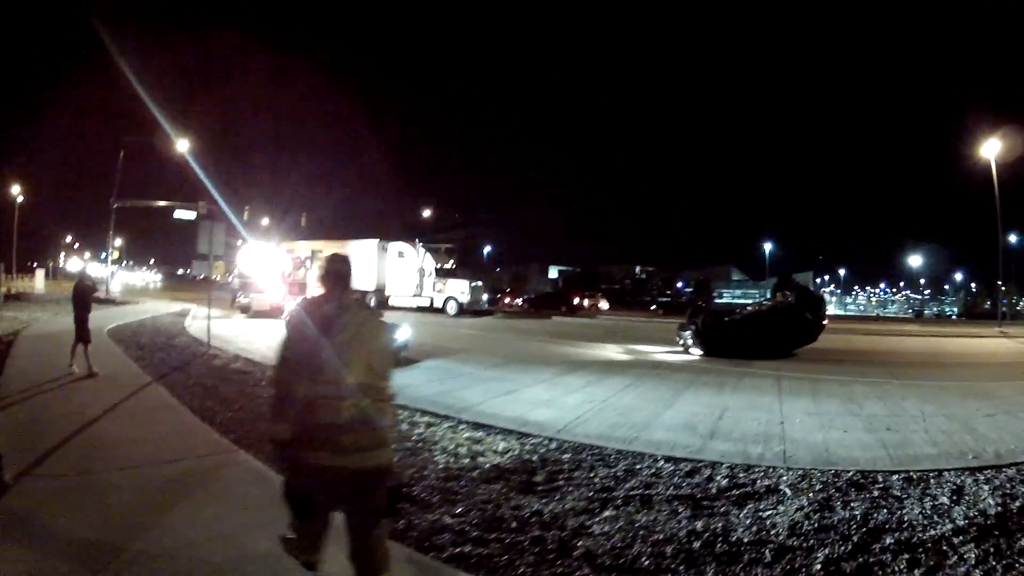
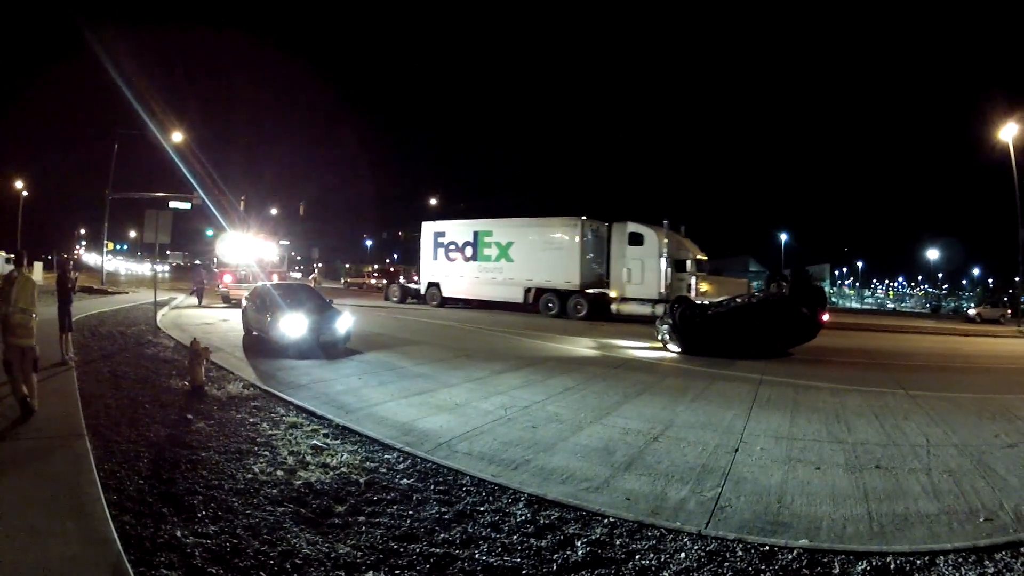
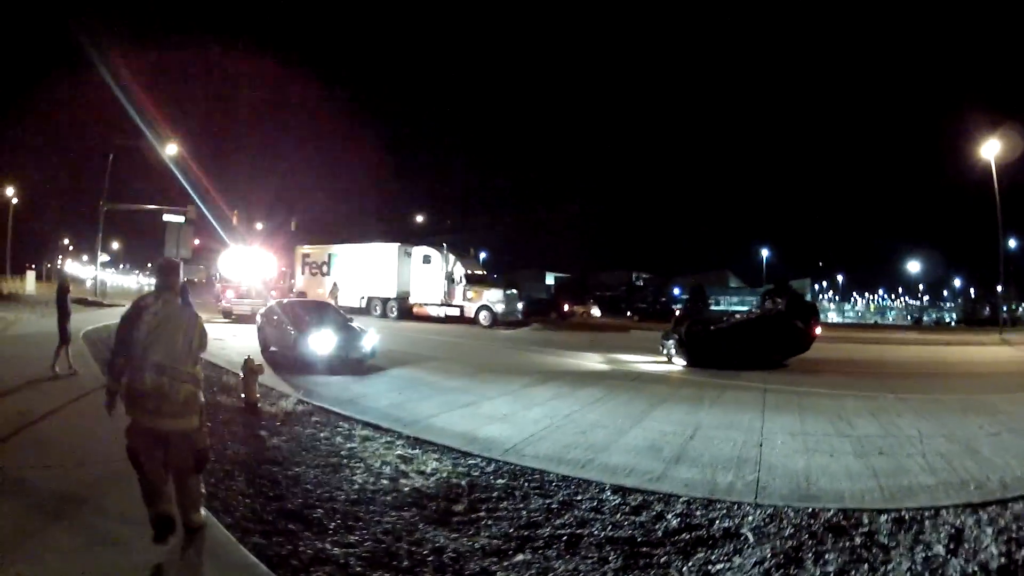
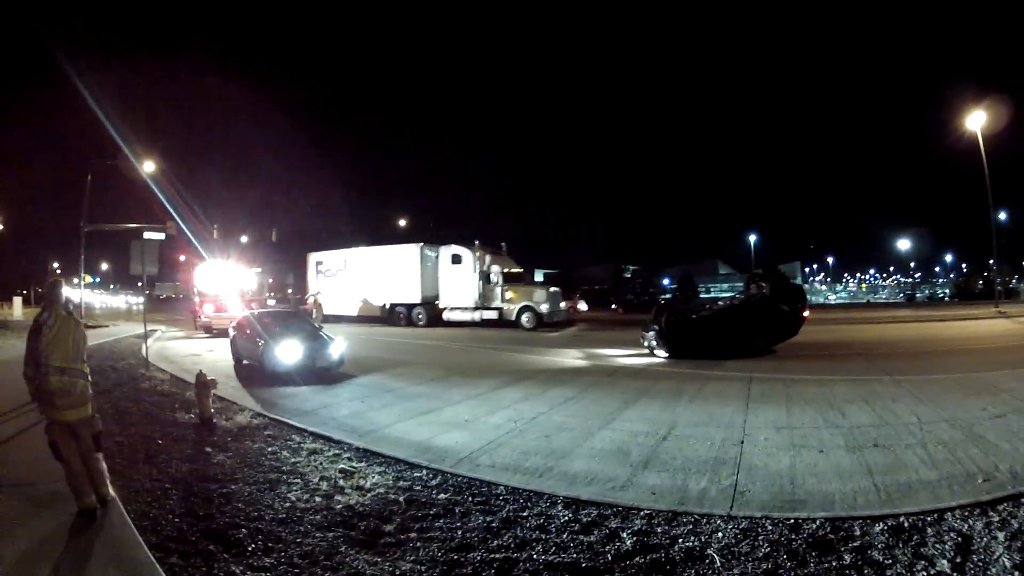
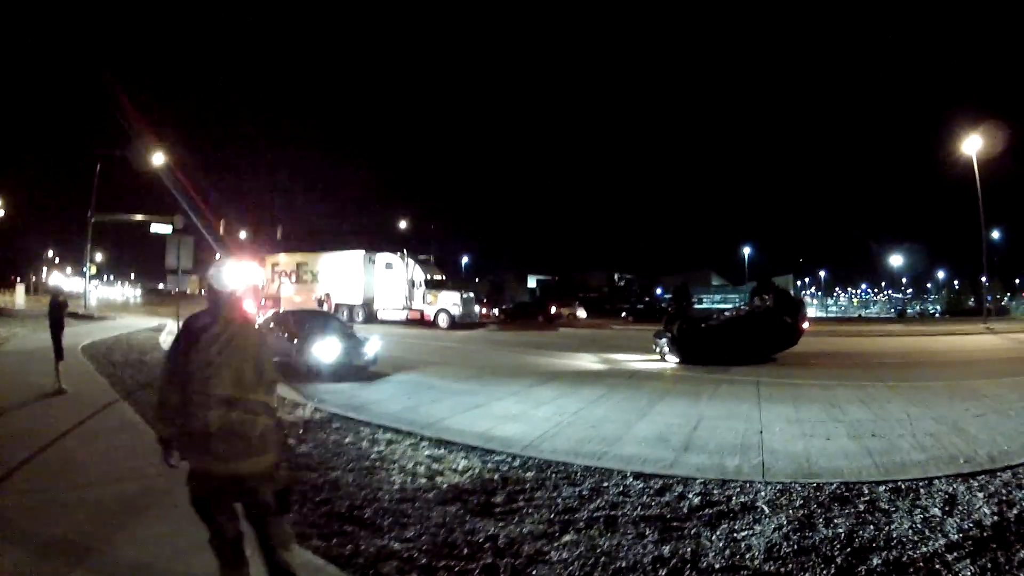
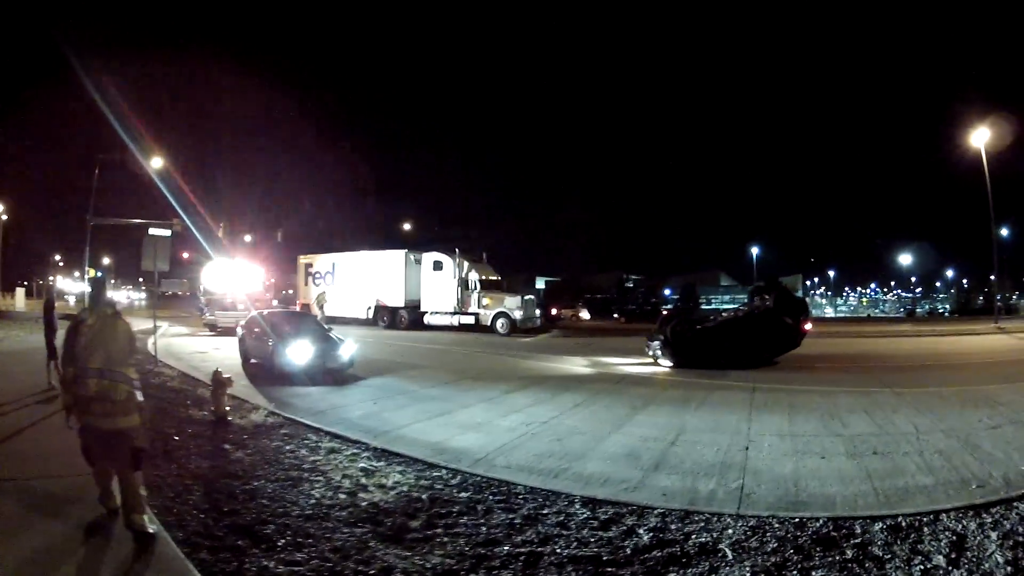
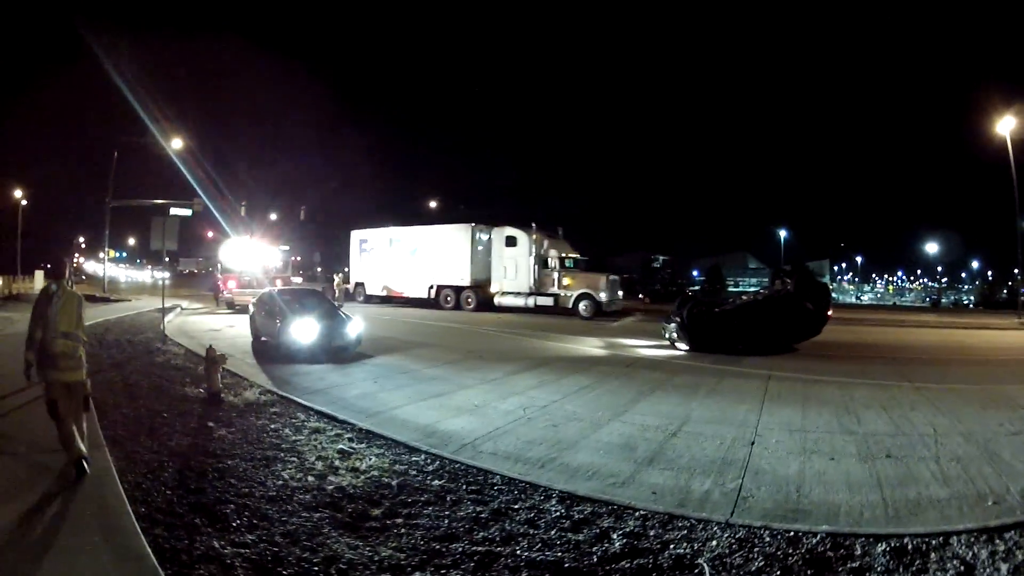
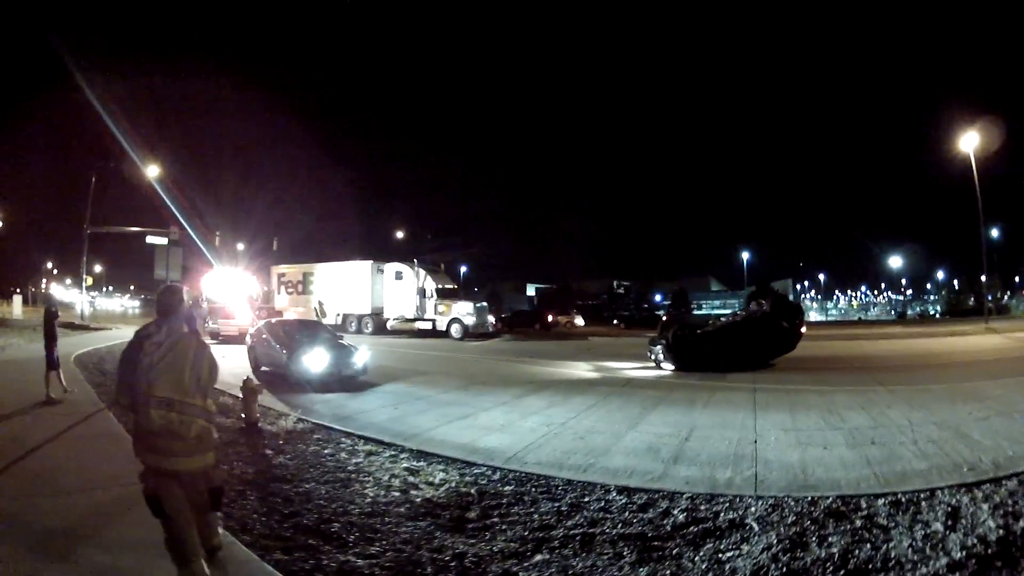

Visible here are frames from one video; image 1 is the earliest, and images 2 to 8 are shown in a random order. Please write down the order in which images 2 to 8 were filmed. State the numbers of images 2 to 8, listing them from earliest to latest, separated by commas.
5, 8, 3, 6, 4, 7, 2
